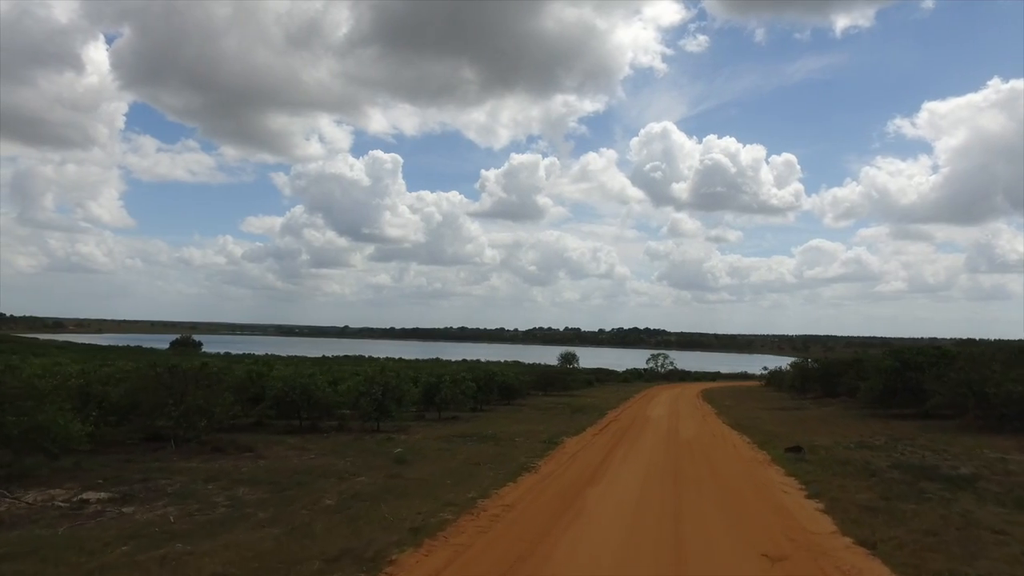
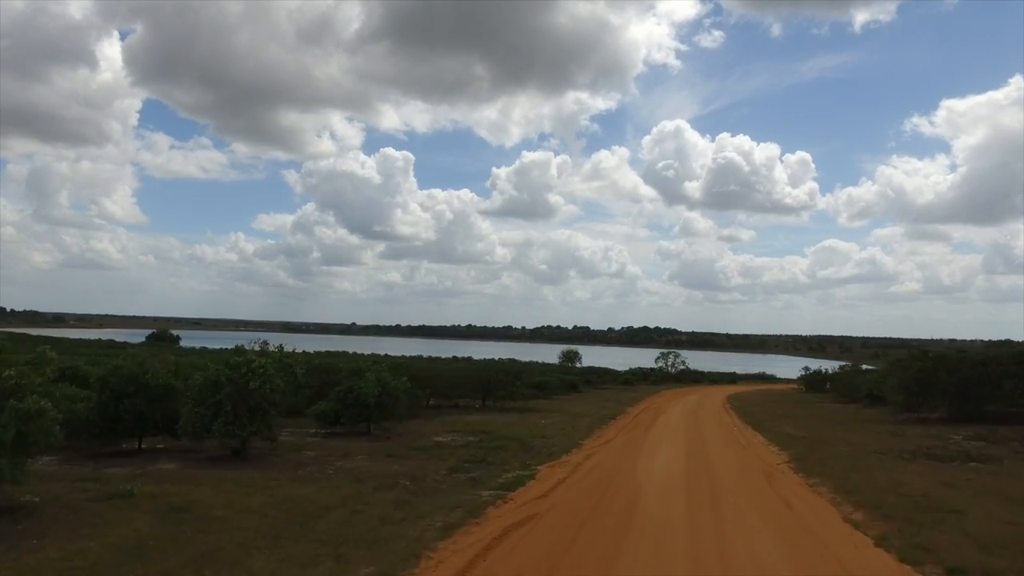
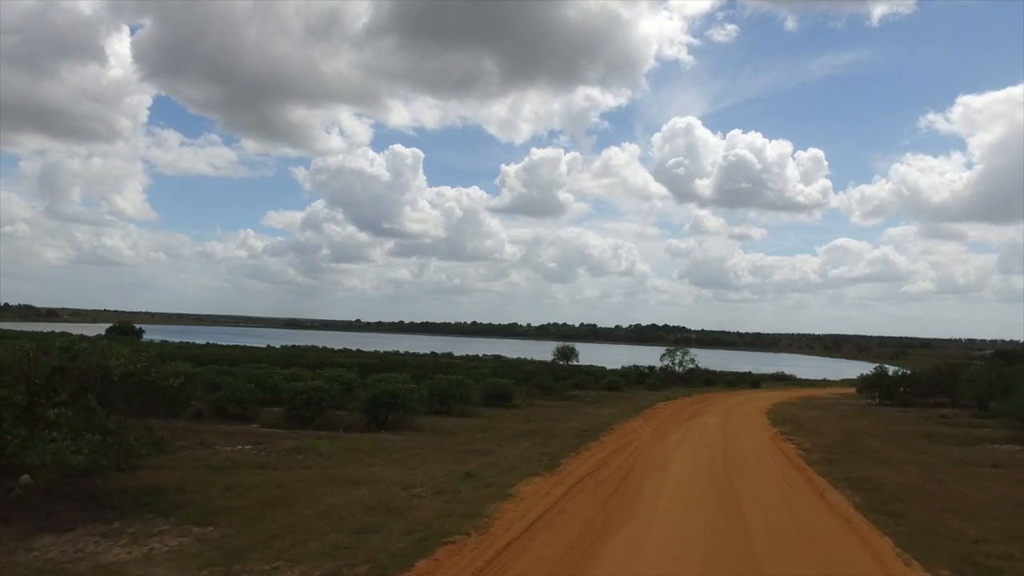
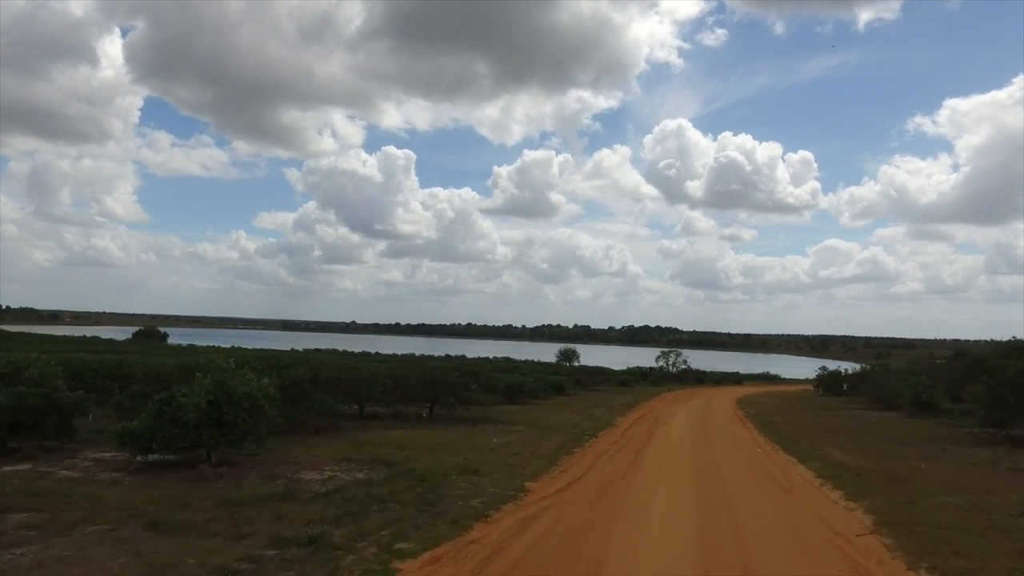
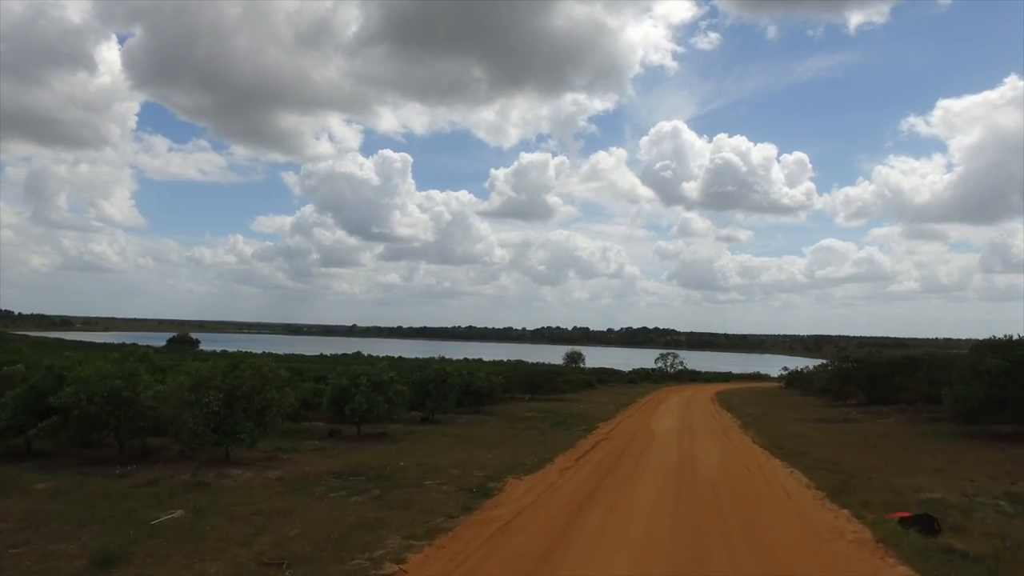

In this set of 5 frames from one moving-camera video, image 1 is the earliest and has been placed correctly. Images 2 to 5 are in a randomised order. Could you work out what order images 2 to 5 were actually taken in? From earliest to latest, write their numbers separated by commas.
5, 2, 4, 3
